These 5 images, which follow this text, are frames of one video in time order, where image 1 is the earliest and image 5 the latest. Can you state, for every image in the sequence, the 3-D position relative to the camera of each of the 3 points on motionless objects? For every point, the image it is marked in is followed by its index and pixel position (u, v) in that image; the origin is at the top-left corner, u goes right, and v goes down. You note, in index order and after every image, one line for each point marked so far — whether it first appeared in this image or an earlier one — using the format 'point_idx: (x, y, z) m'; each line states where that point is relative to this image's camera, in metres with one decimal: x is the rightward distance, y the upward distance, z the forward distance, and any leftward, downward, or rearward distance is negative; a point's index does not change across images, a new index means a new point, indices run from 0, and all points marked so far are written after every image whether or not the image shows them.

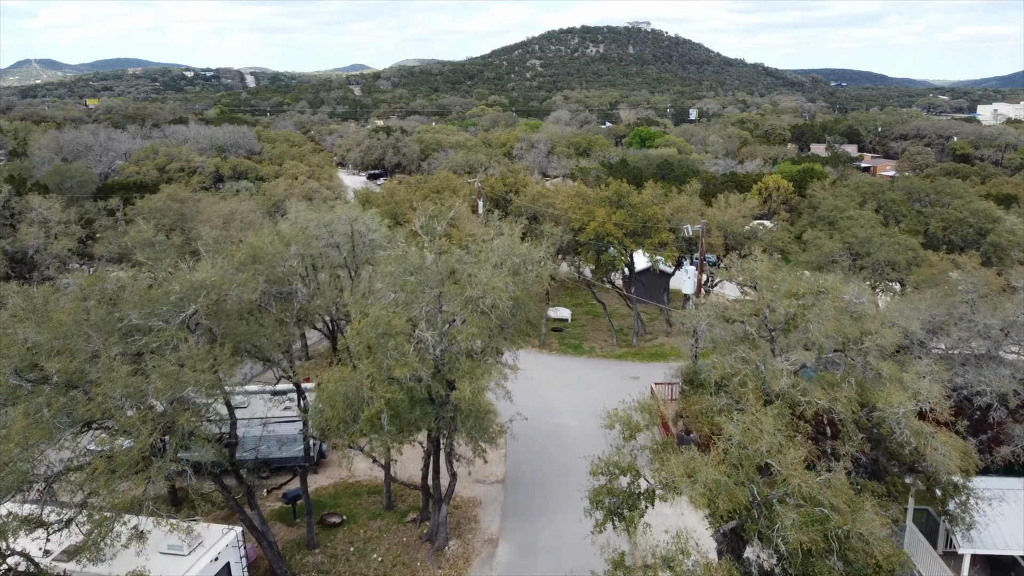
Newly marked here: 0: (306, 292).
0: (-3.6, -0.1, +14.3) m
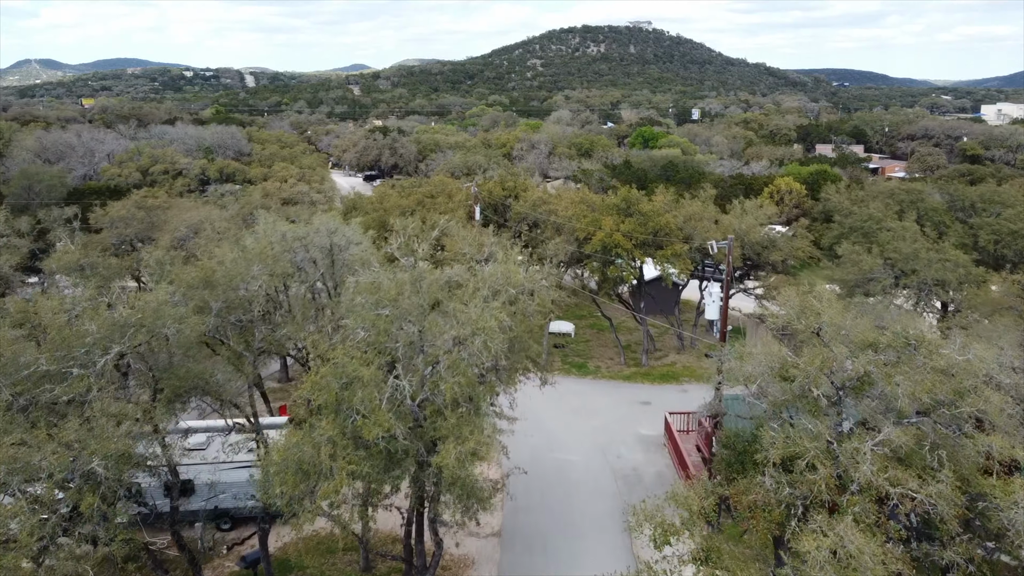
0: (-3.7, -0.5, +12.4) m
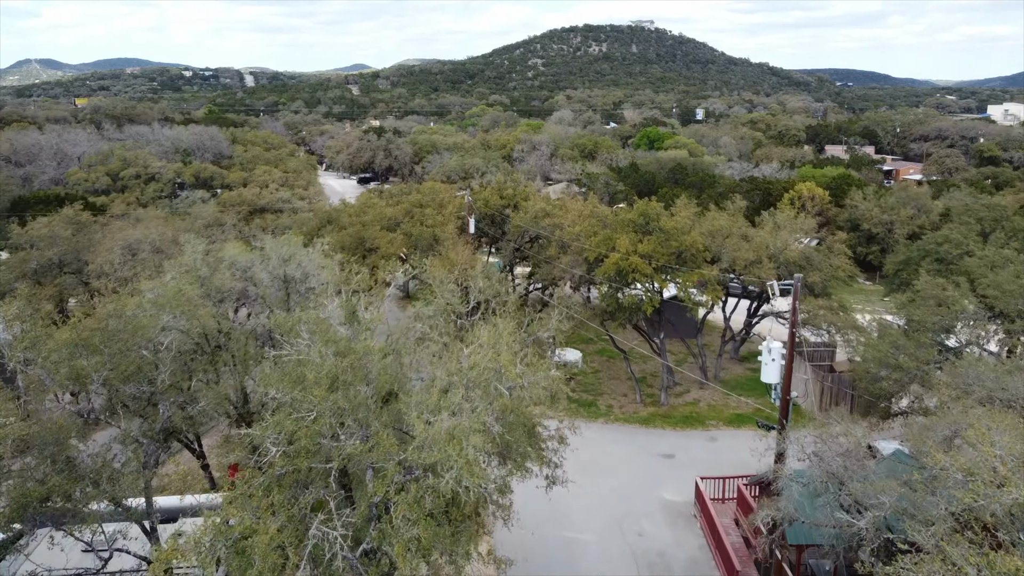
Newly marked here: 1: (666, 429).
0: (-3.7, -1.1, +9.3) m
1: (+3.5, -3.2, +18.5) m
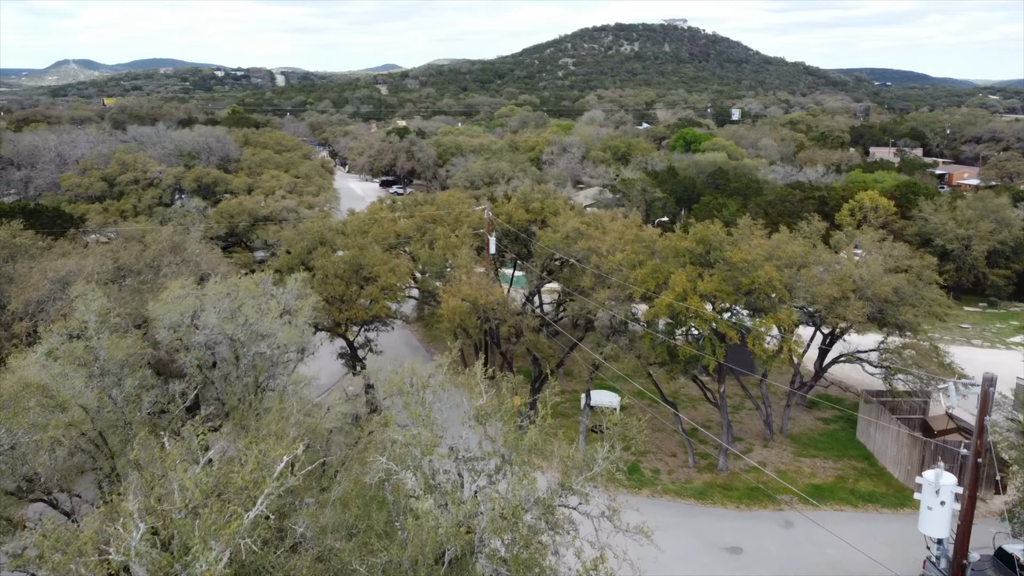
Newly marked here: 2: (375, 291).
0: (-3.6, -1.9, +6.0) m
1: (+4.0, -4.0, +15.0) m
2: (-2.7, -0.1, +16.0) m
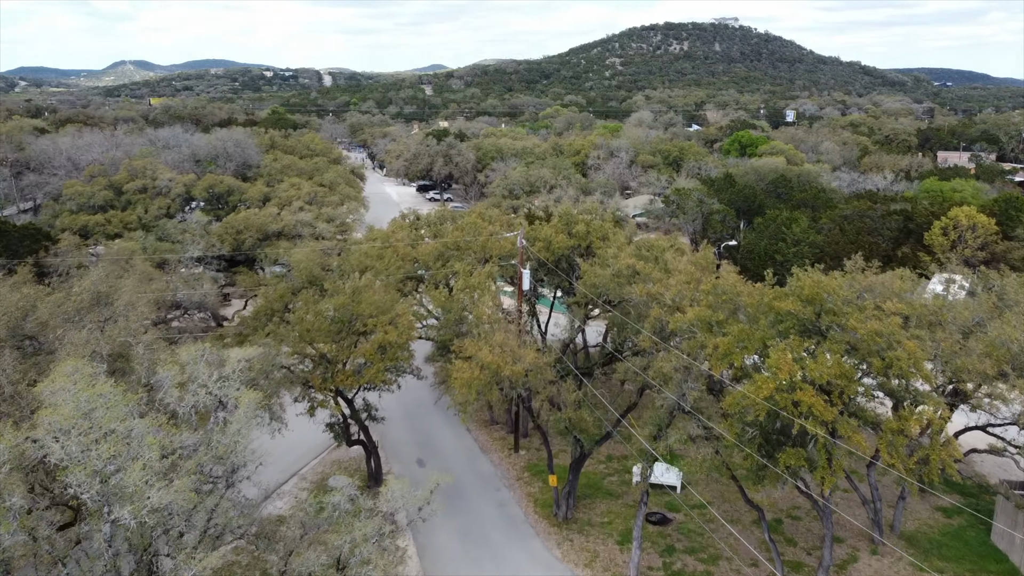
0: (-3.6, -2.7, +2.5) m
1: (+4.4, -4.9, +11.0) m
2: (-2.2, -0.9, +12.4) m
